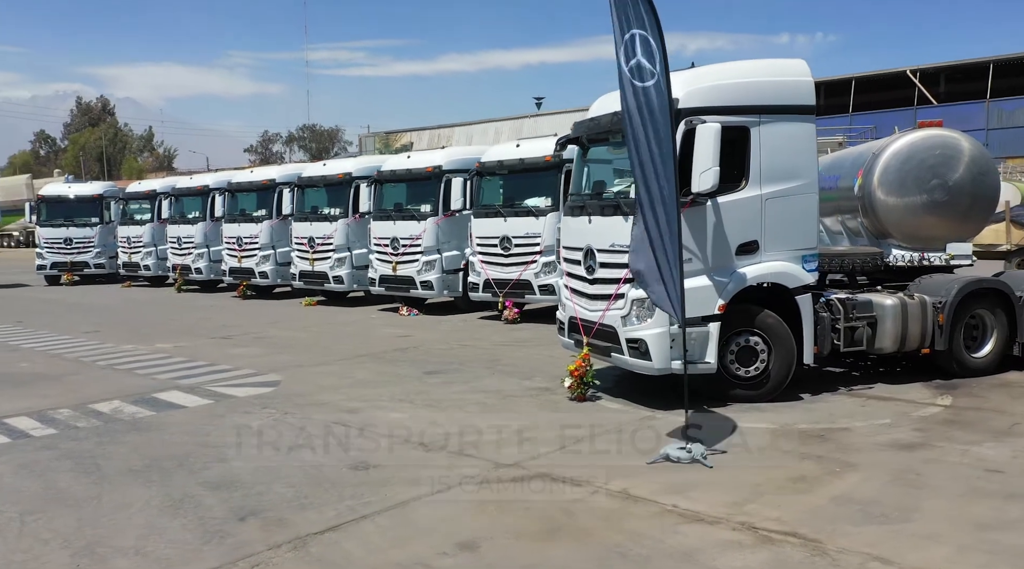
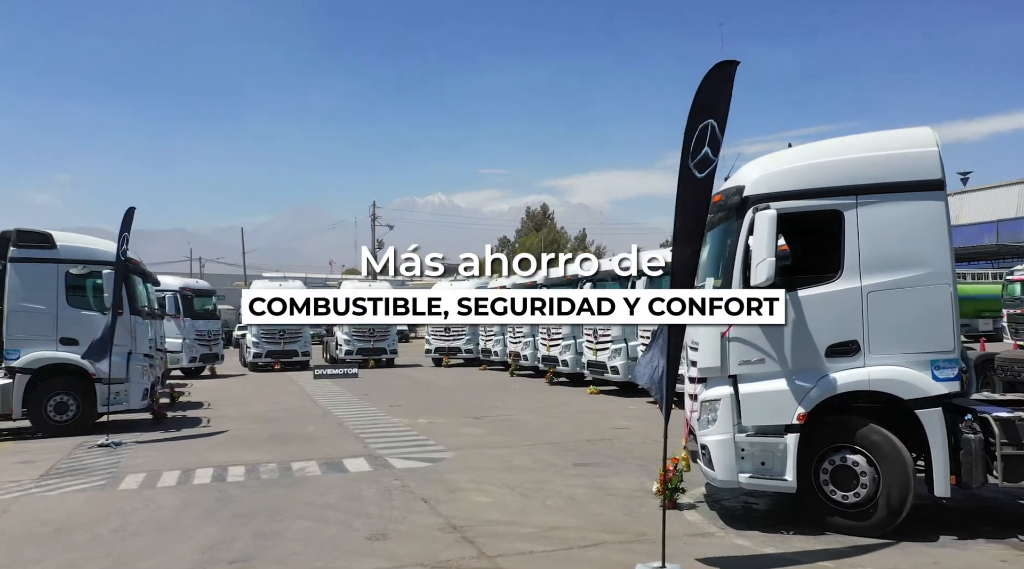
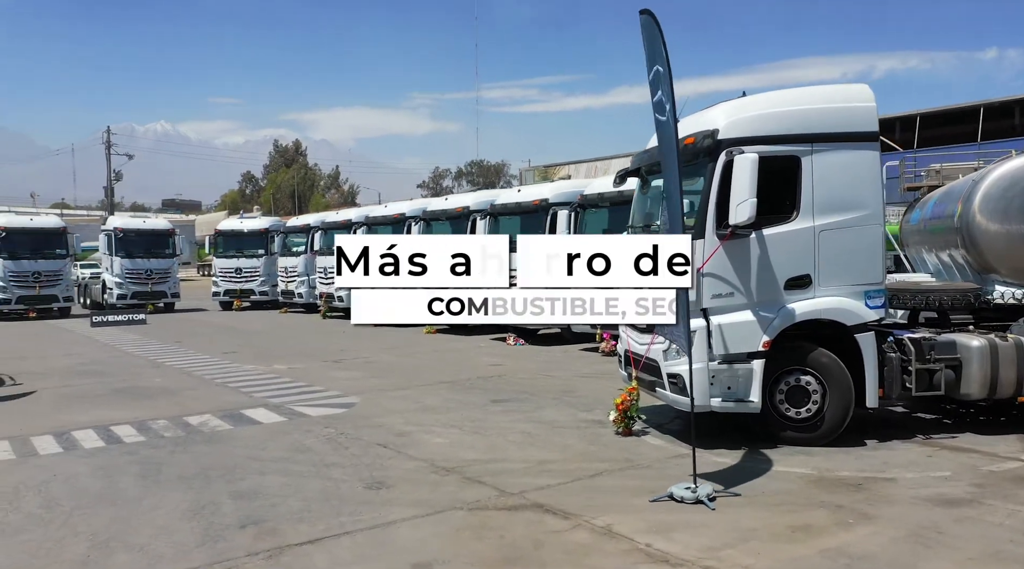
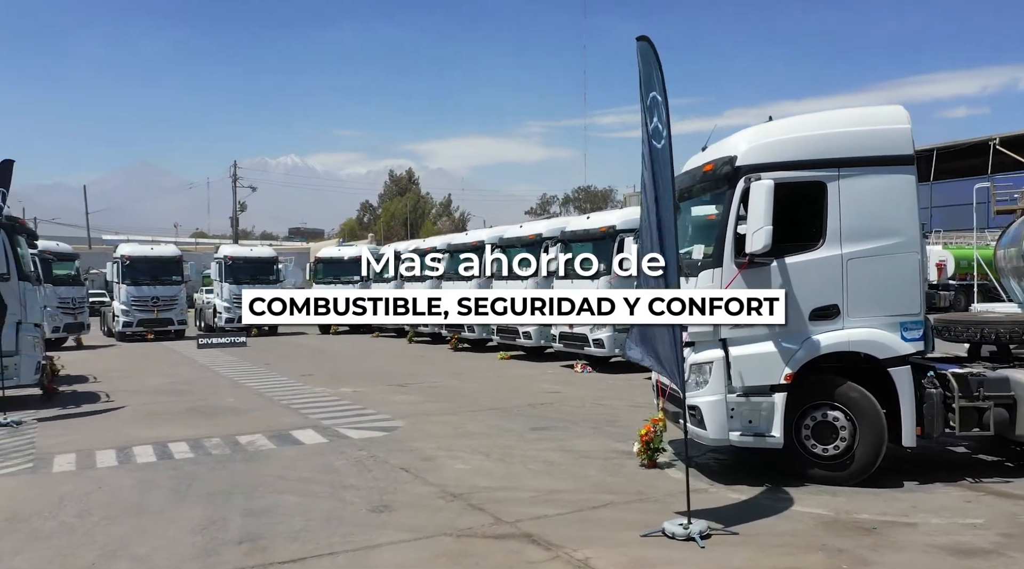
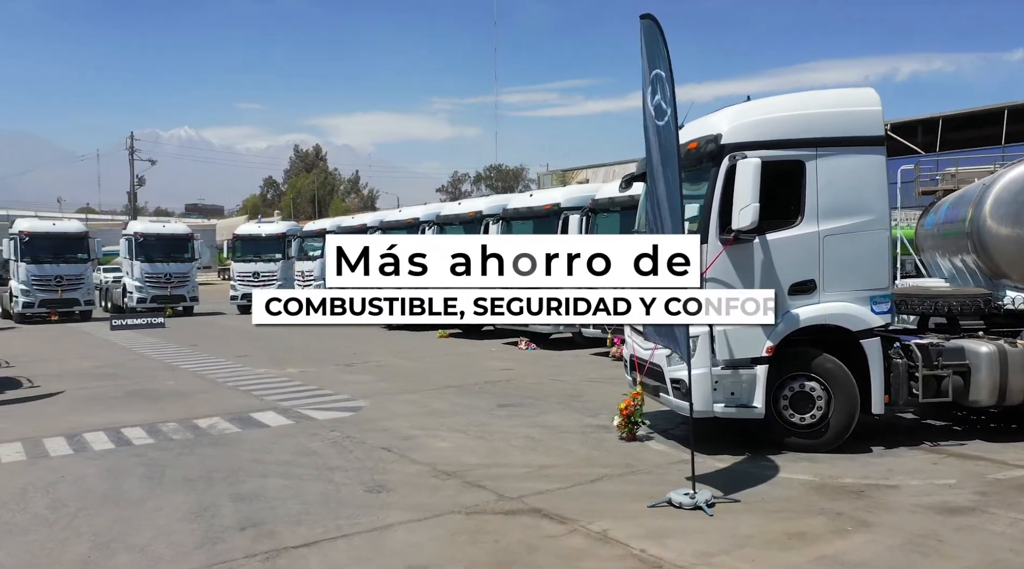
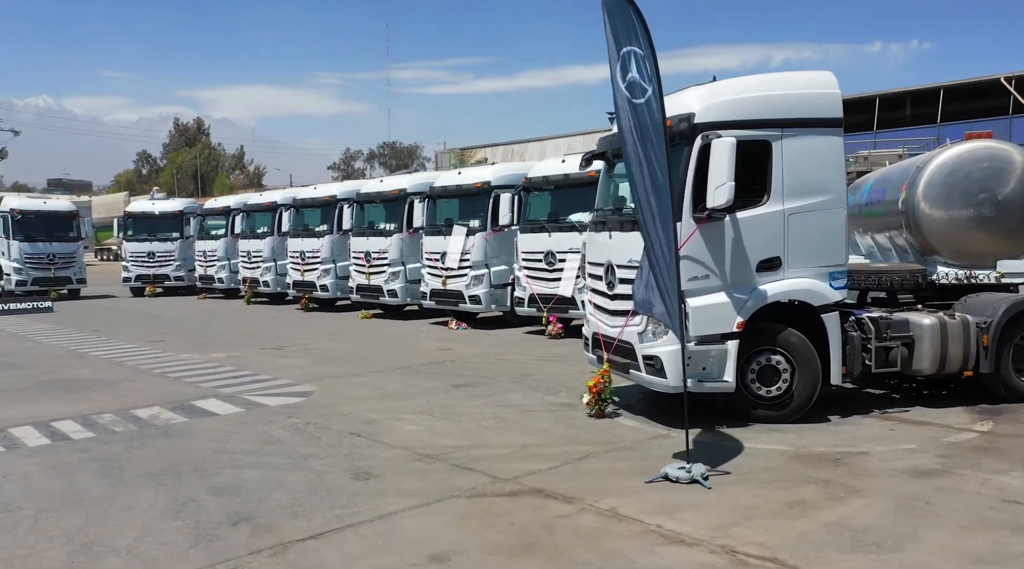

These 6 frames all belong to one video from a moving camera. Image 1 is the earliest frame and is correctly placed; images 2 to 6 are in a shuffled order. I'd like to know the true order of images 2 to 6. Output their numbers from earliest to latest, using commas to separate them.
6, 3, 5, 4, 2
